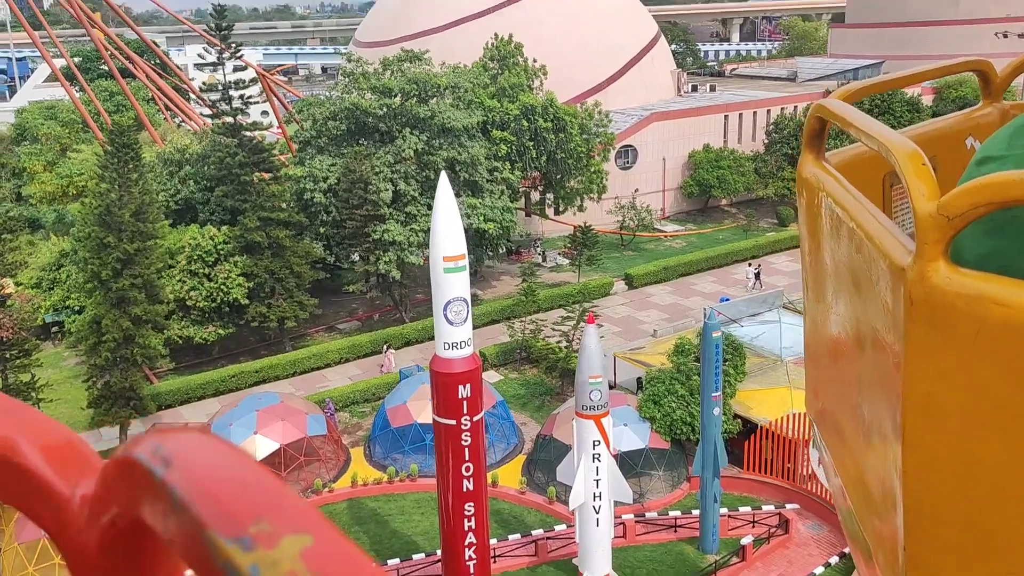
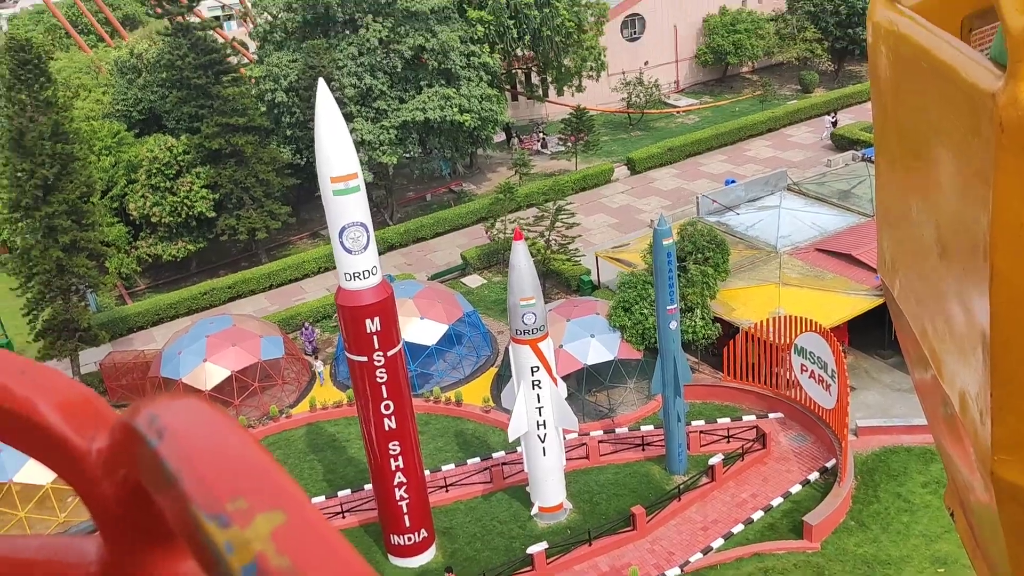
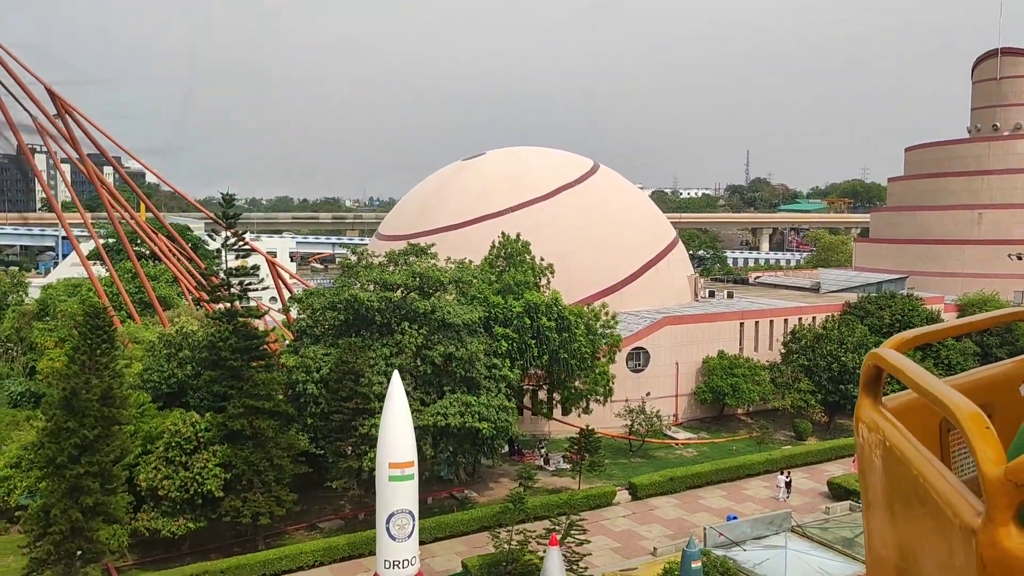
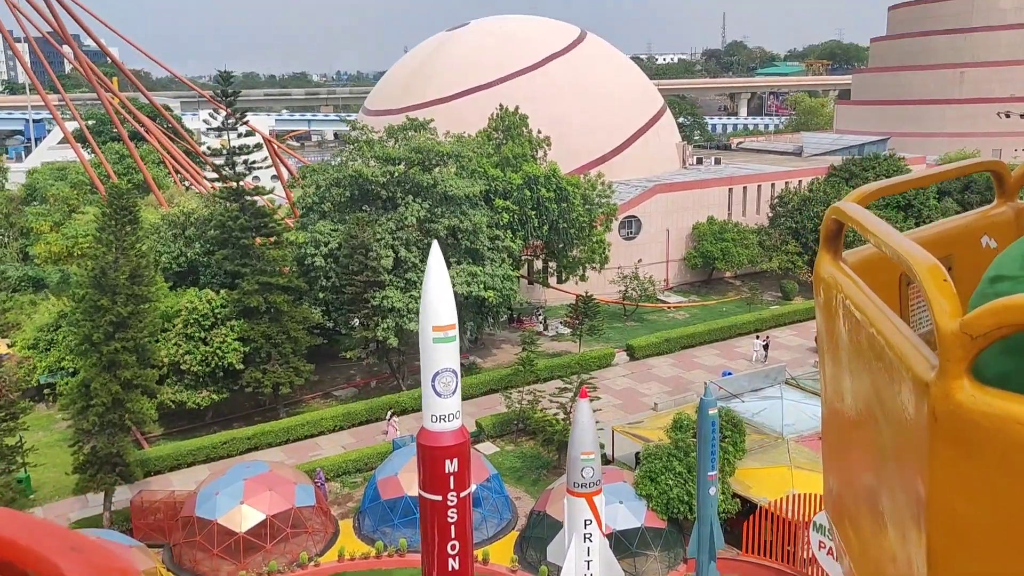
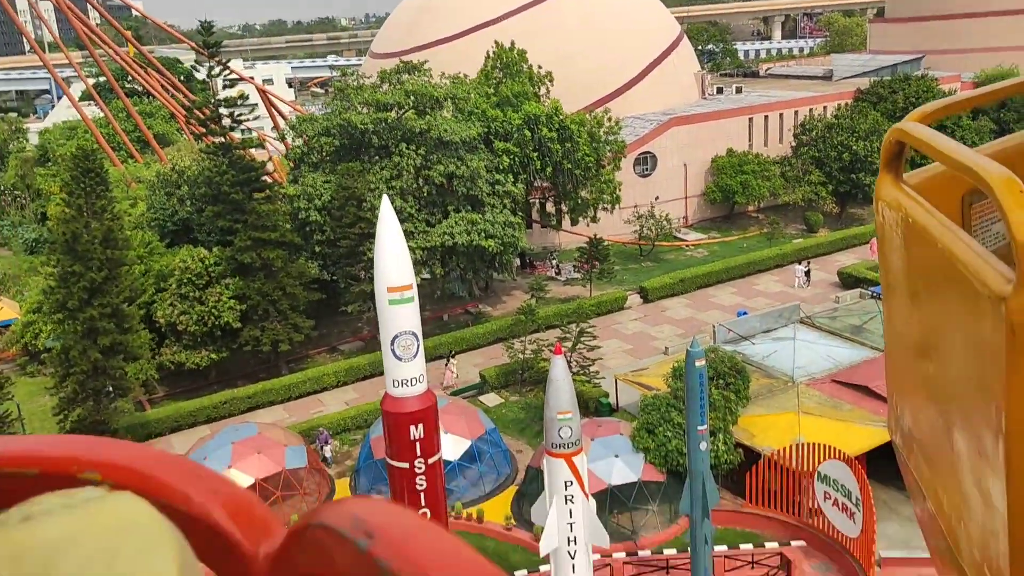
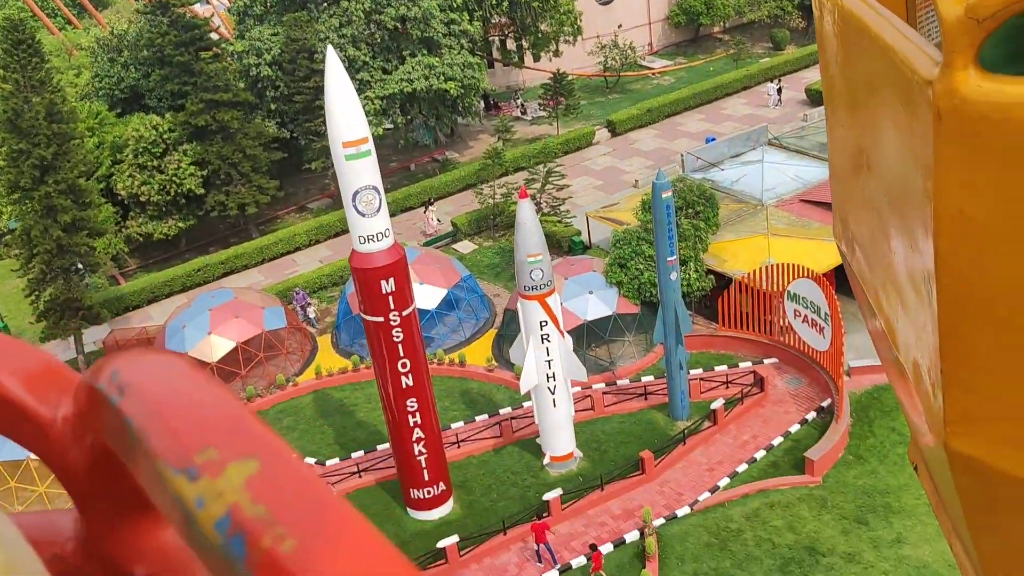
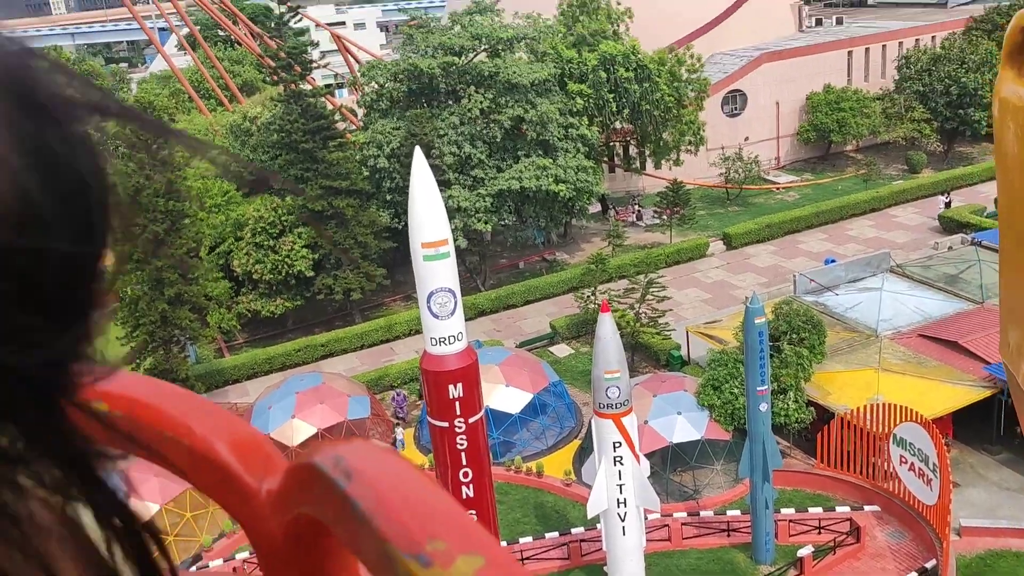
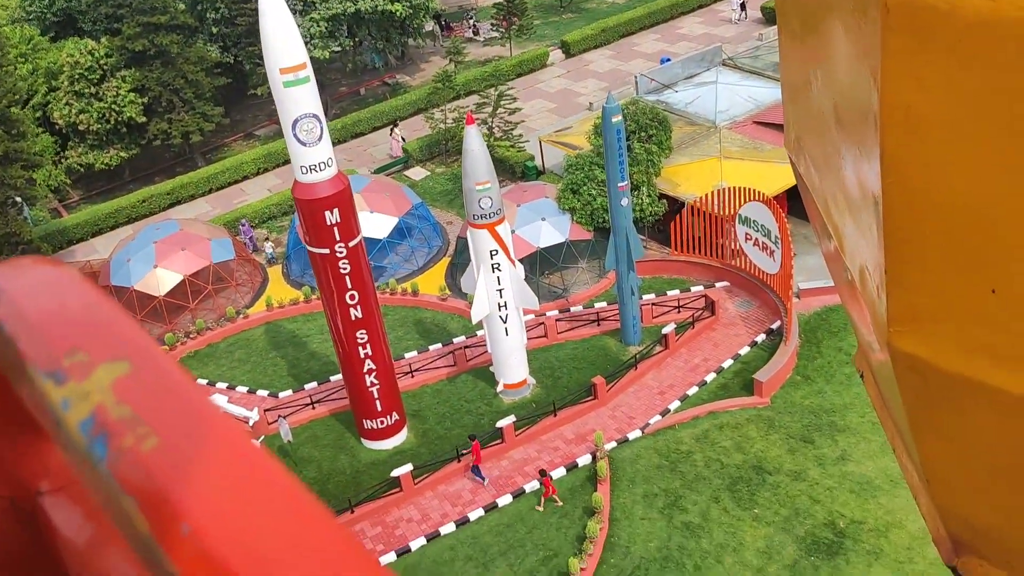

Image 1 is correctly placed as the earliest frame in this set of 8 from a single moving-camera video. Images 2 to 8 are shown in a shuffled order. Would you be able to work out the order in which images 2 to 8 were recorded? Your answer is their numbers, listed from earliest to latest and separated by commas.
4, 3, 5, 6, 8, 2, 7
